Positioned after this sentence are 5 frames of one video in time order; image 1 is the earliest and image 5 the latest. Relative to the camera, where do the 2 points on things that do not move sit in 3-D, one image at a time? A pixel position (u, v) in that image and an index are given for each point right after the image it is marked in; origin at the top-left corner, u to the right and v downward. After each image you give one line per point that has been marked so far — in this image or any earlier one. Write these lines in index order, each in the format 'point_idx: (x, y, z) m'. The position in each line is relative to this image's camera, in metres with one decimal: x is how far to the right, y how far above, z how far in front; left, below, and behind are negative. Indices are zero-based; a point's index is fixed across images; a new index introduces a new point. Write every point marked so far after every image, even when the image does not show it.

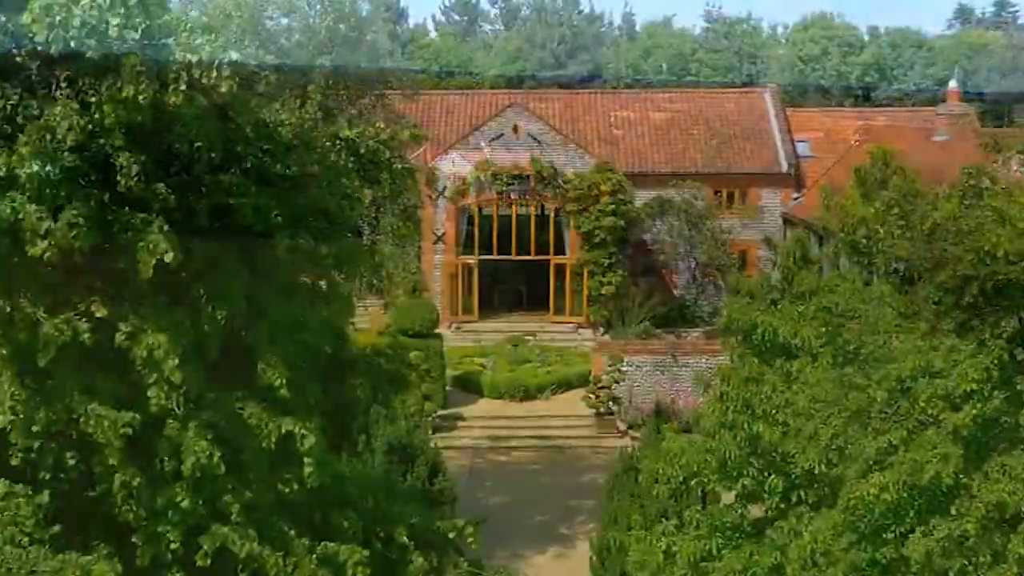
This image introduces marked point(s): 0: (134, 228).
0: (-1.5, +0.2, +8.3) m
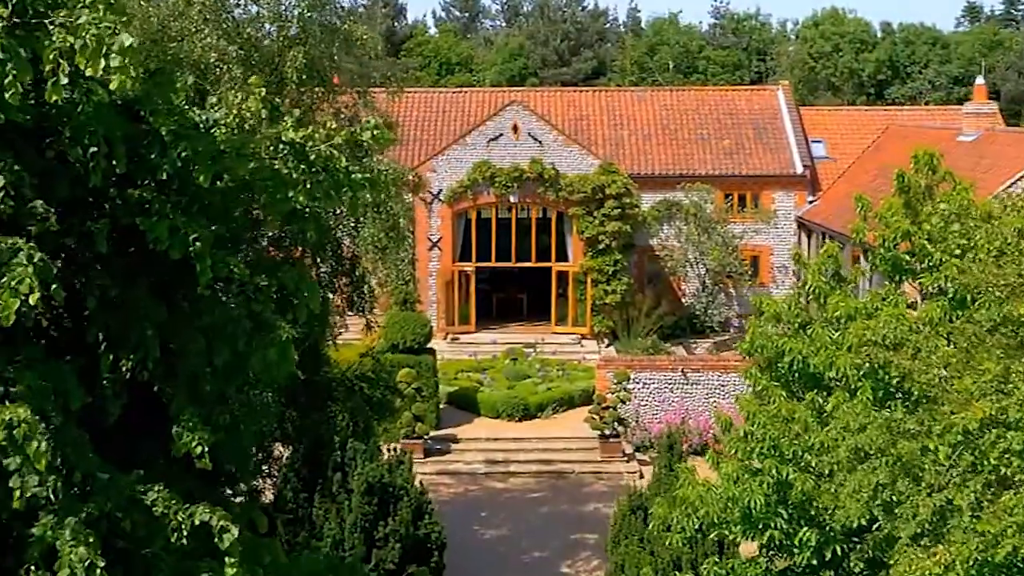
0: (-1.6, +0.1, +6.3) m
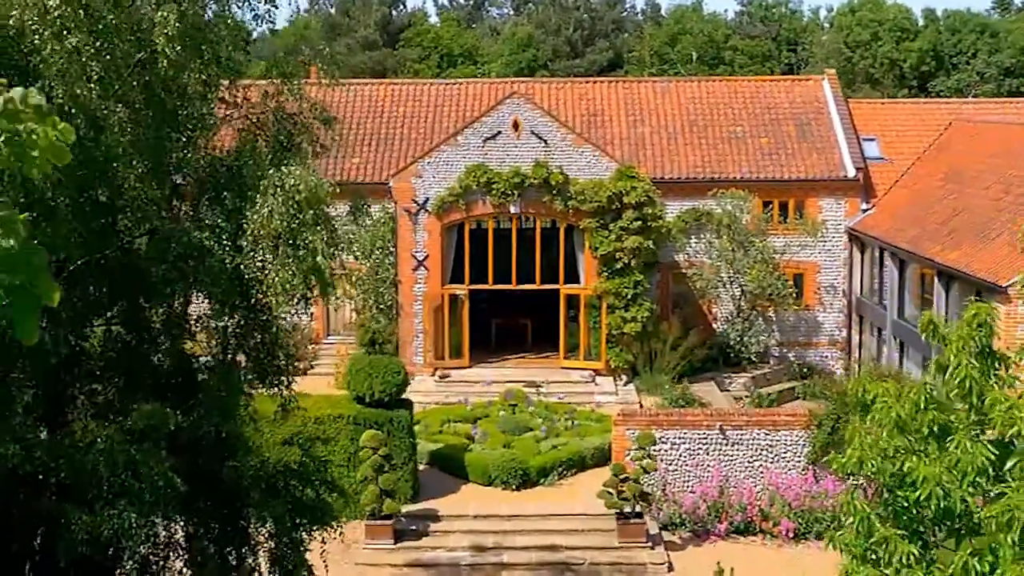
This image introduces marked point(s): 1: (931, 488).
0: (-1.8, -0.3, +1.1) m
1: (+1.7, -0.8, +8.5) m
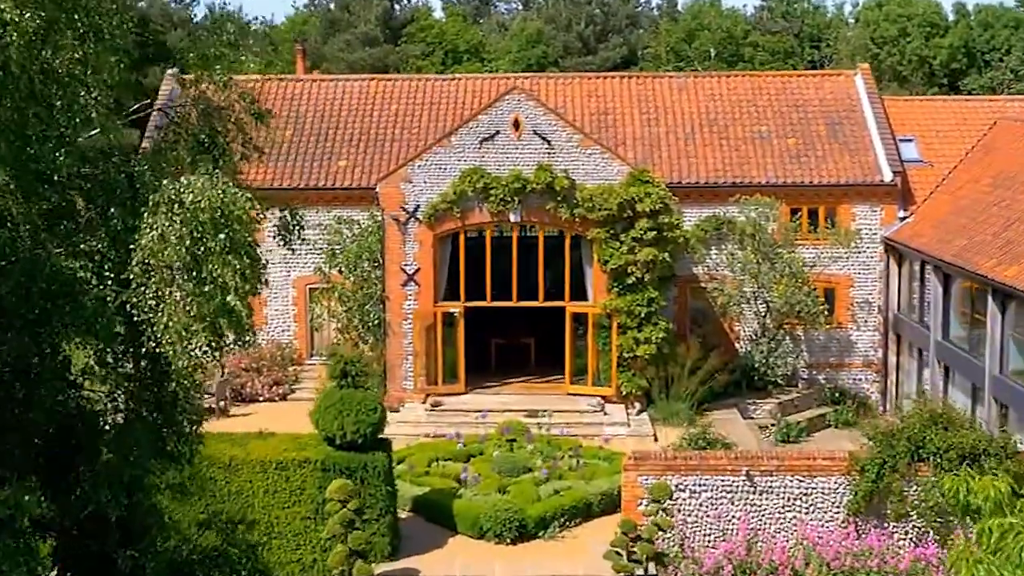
0: (-2.0, -0.5, -1.7) m
1: (+1.6, -1.0, +5.7) m
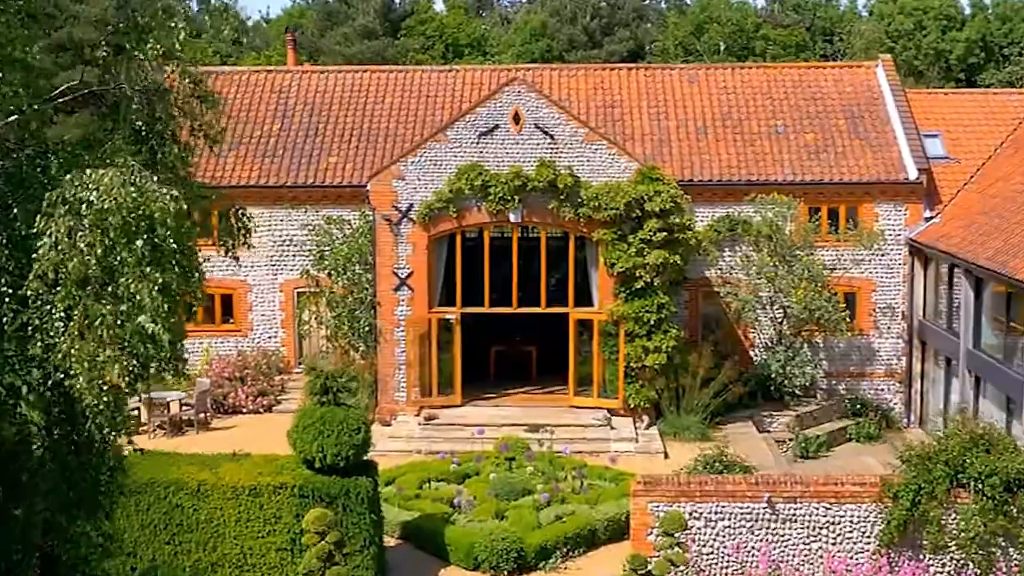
0: (-2.0, -0.6, -3.3) m
1: (+1.5, -1.1, +4.0) m
